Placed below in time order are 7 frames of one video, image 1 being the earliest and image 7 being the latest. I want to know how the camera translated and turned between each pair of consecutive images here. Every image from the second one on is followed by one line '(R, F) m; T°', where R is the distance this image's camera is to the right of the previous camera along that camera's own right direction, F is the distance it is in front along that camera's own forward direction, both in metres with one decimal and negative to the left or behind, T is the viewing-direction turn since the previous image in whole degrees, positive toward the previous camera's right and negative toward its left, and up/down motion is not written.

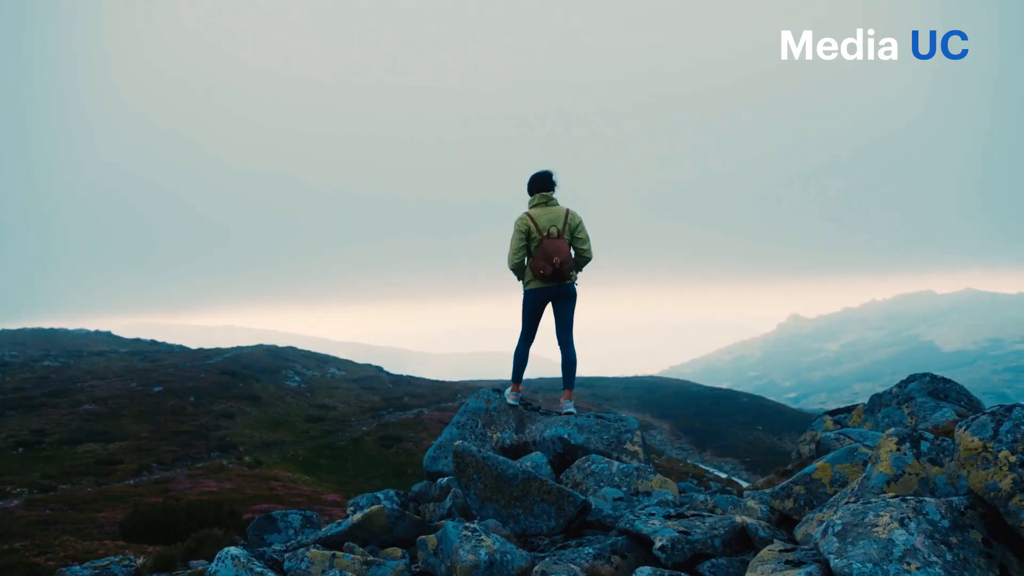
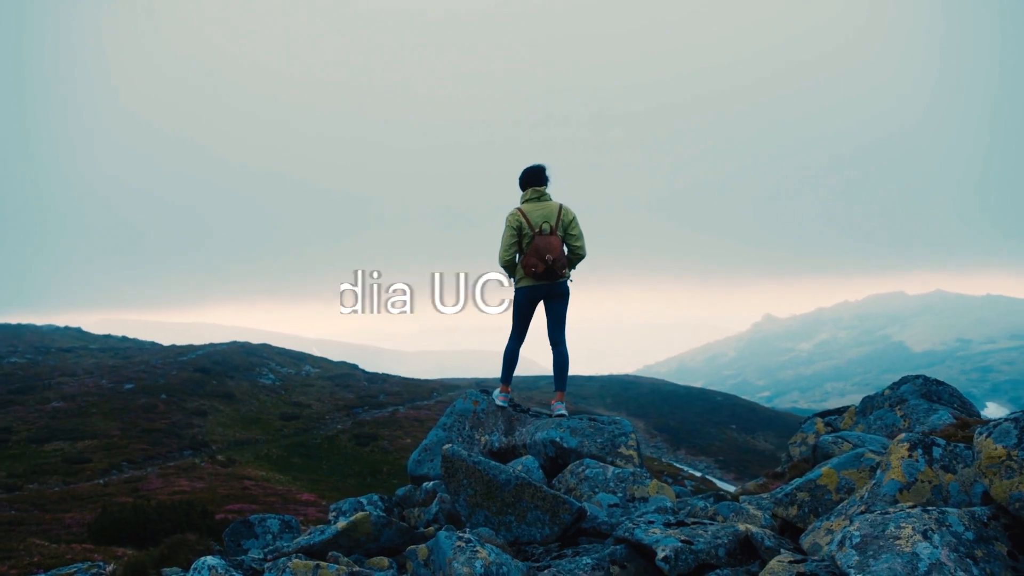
(-0.2, +0.4) m; +2°
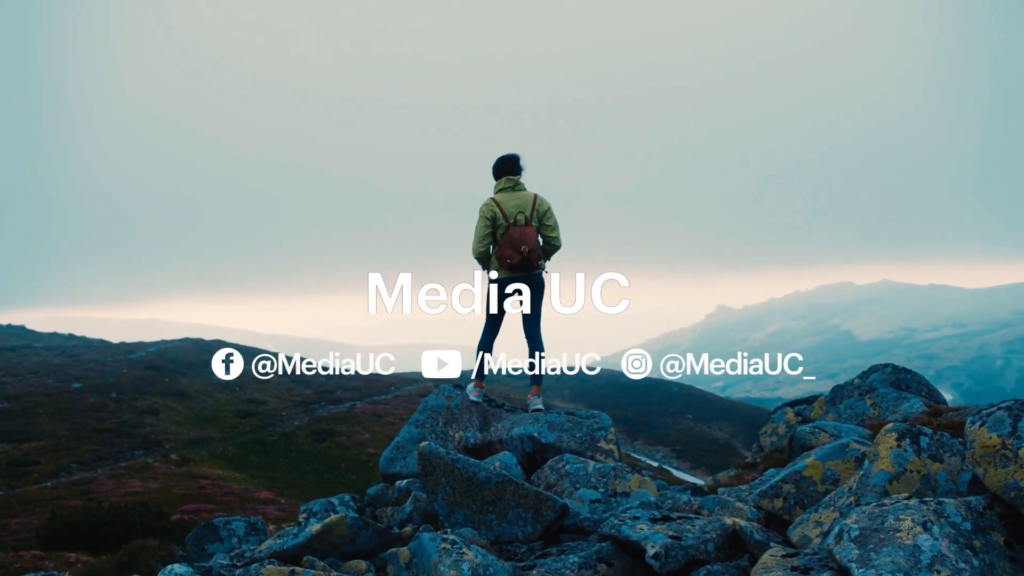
(-0.2, +0.3) m; +3°
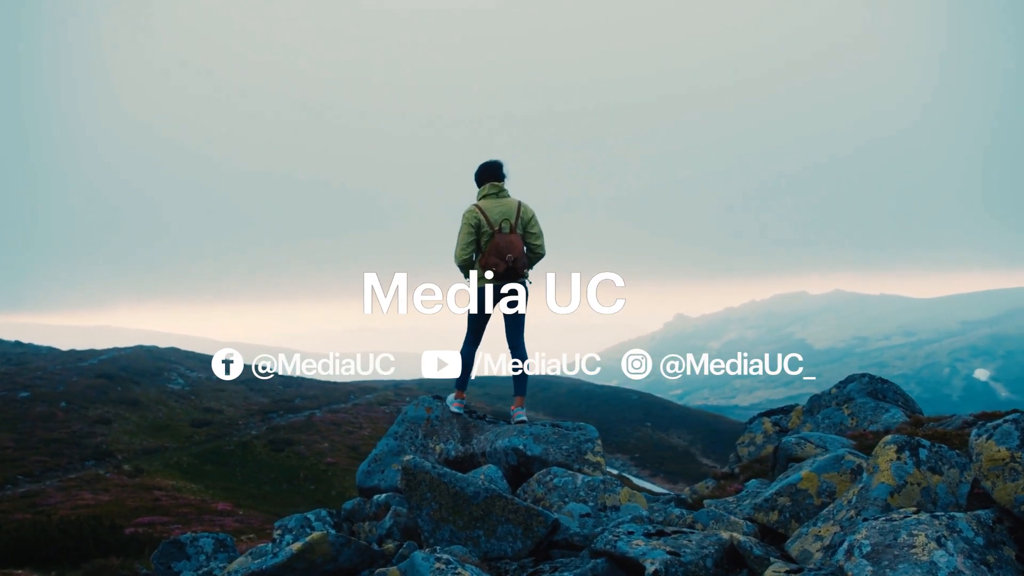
(-0.3, +0.3) m; +3°
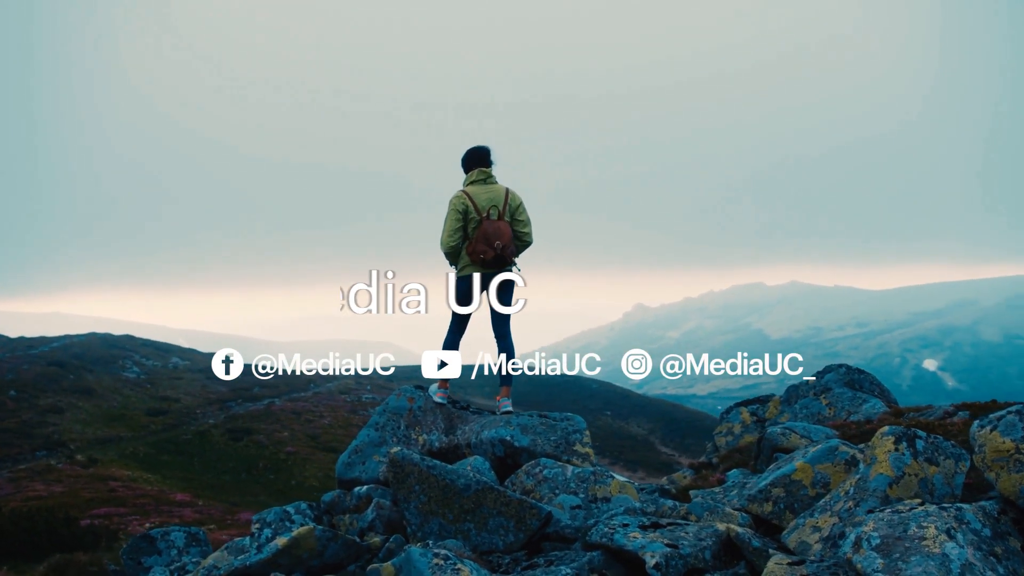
(-0.3, +0.2) m; +3°
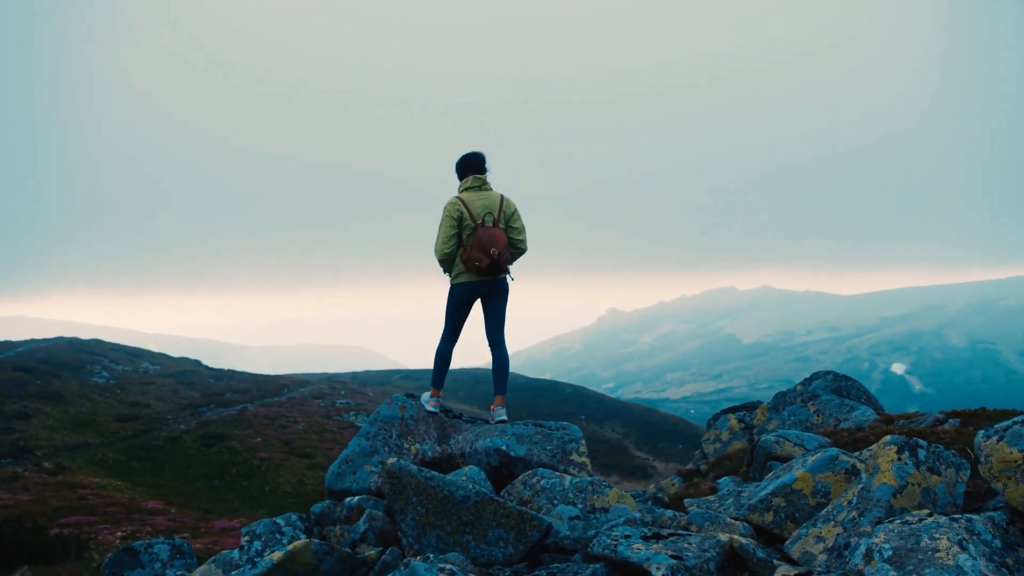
(-0.3, +0.1) m; +2°
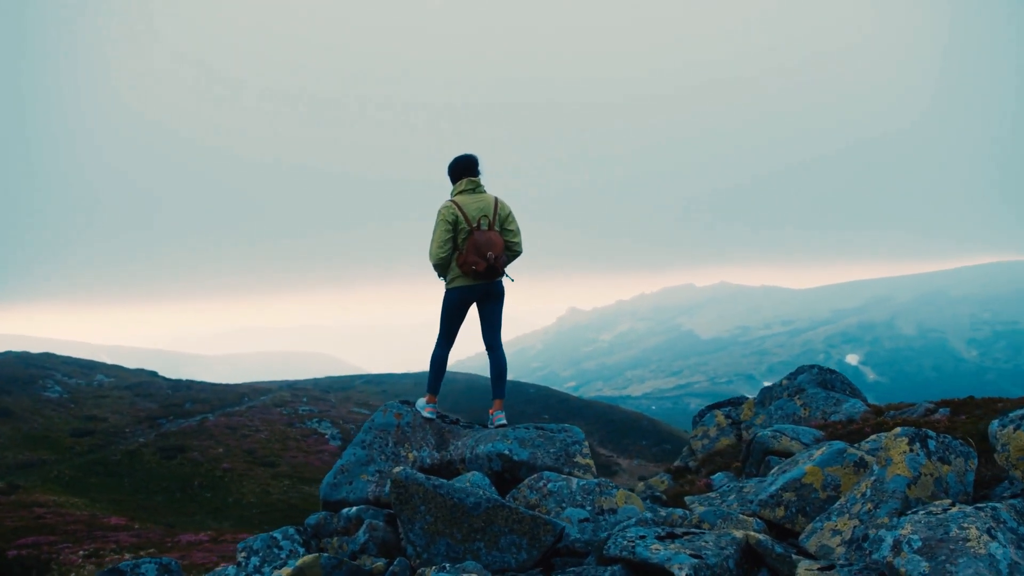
(-0.5, +0.1) m; +3°
